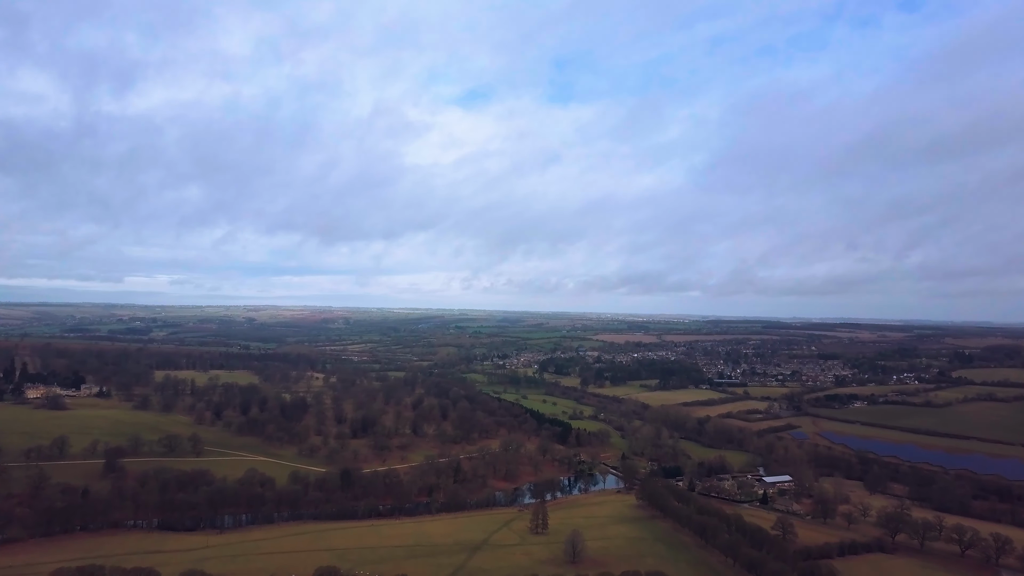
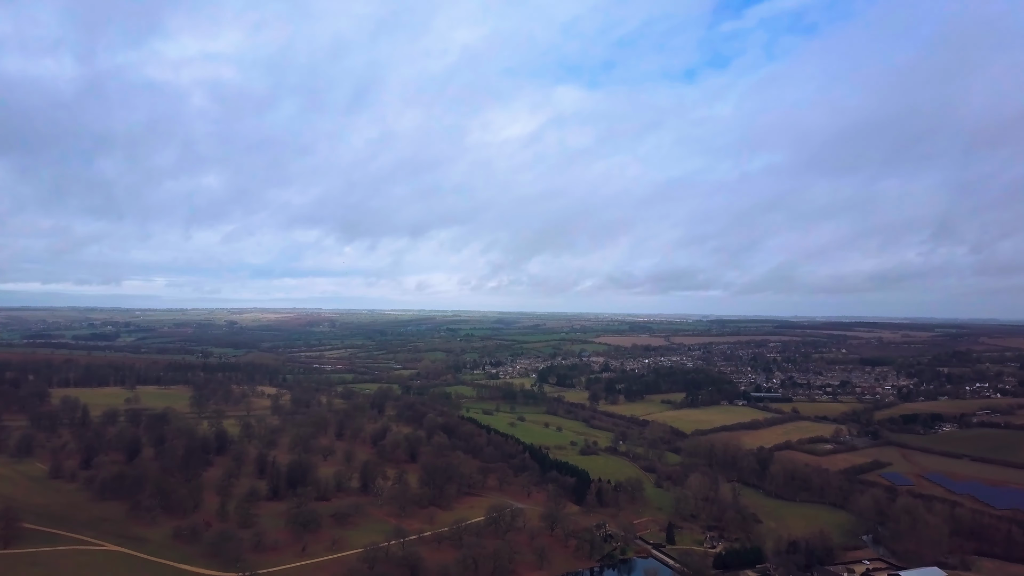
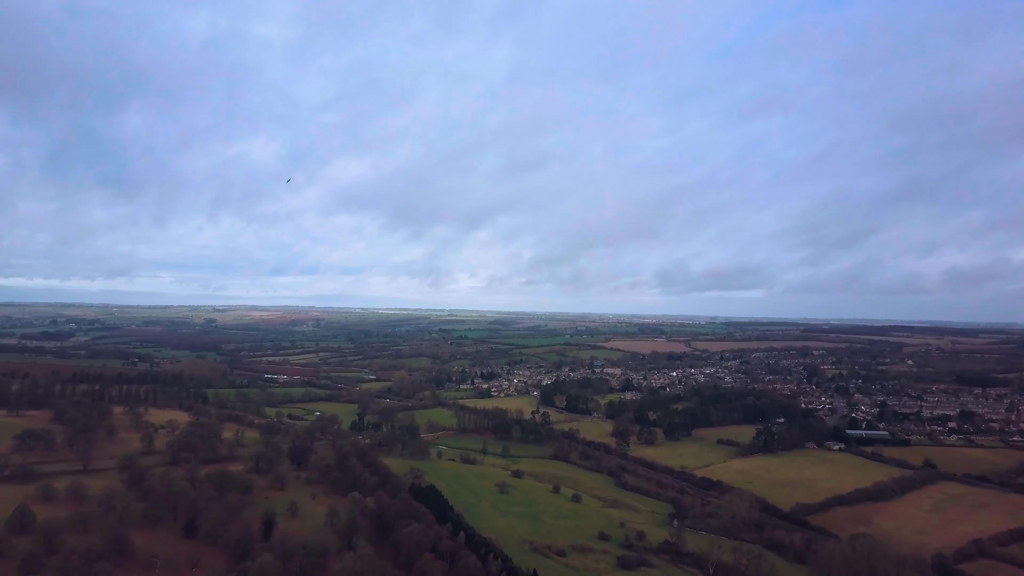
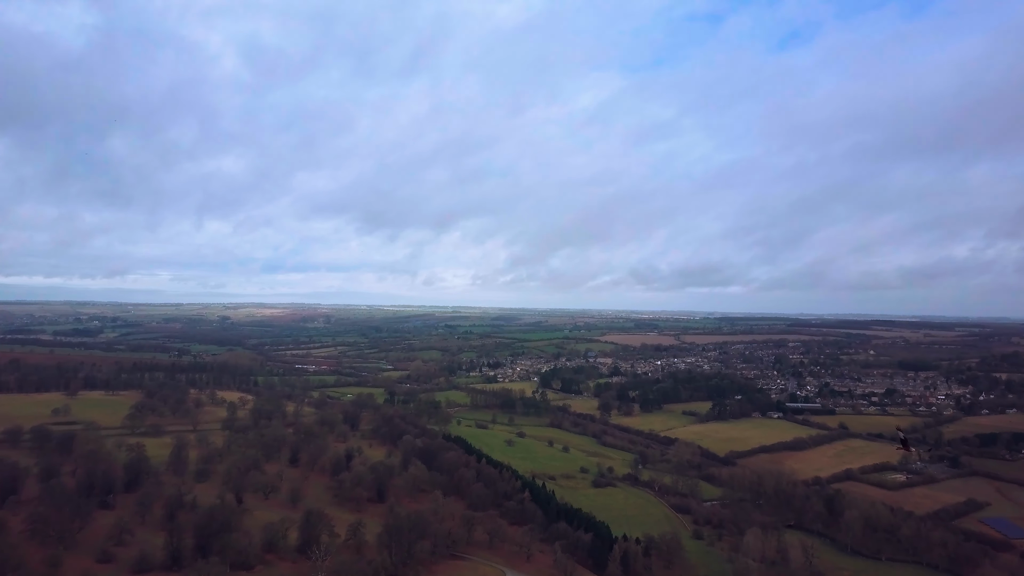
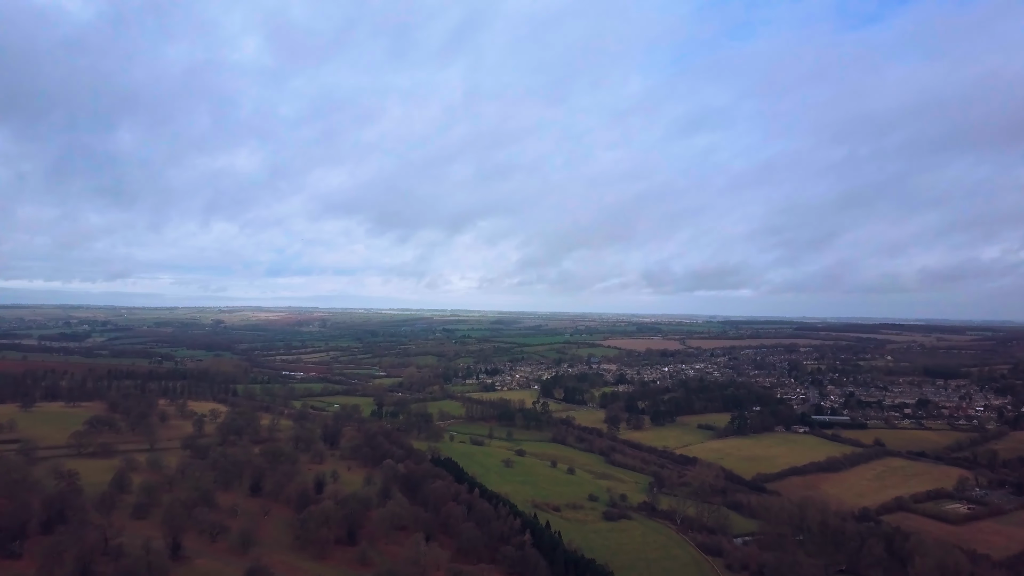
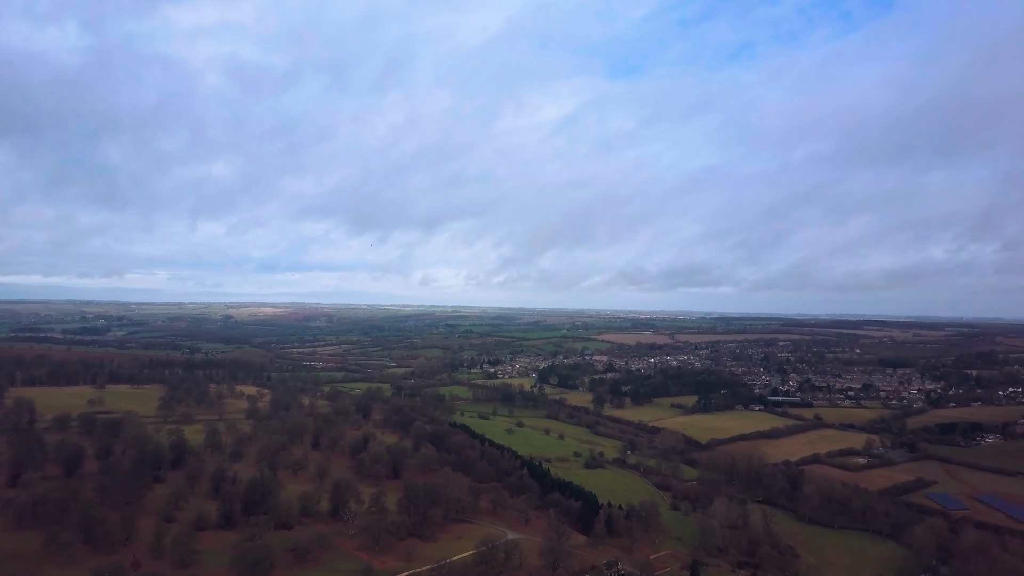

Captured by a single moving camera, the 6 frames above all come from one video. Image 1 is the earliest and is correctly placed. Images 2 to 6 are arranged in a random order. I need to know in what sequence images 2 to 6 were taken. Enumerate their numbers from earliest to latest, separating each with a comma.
2, 6, 4, 5, 3
